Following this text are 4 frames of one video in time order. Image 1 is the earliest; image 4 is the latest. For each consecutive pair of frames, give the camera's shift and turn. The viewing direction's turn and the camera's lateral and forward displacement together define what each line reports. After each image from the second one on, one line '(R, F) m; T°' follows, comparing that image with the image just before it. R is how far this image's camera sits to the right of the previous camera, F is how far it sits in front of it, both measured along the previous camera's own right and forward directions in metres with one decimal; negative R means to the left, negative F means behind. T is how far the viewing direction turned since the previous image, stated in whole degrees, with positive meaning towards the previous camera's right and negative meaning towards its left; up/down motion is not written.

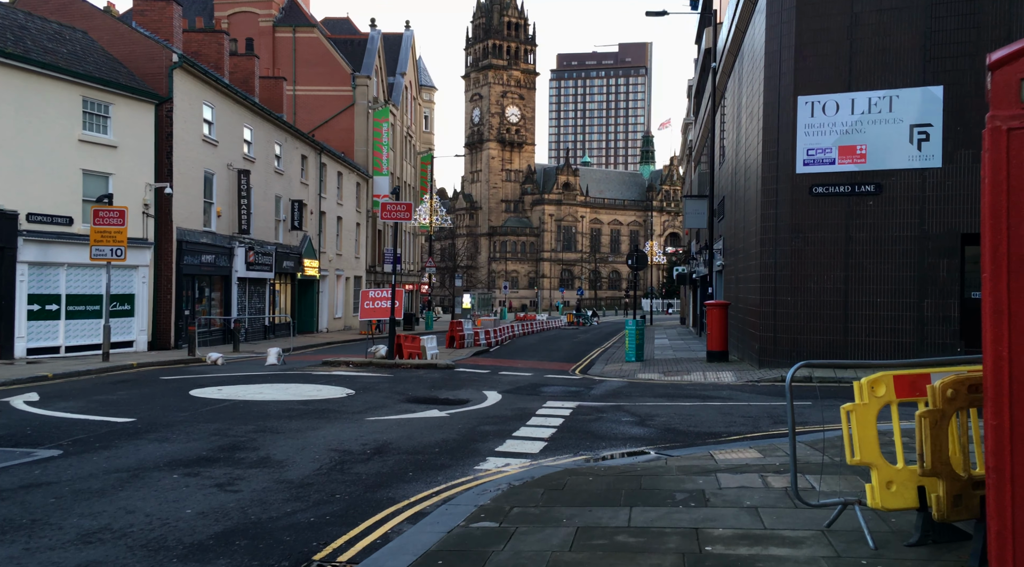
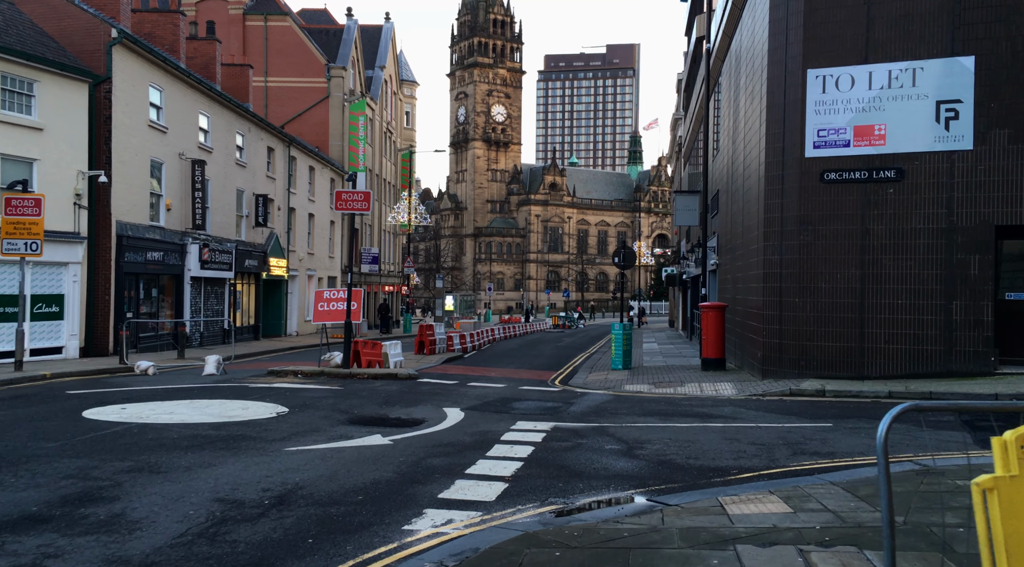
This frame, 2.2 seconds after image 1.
(+0.4, +2.4) m; +1°
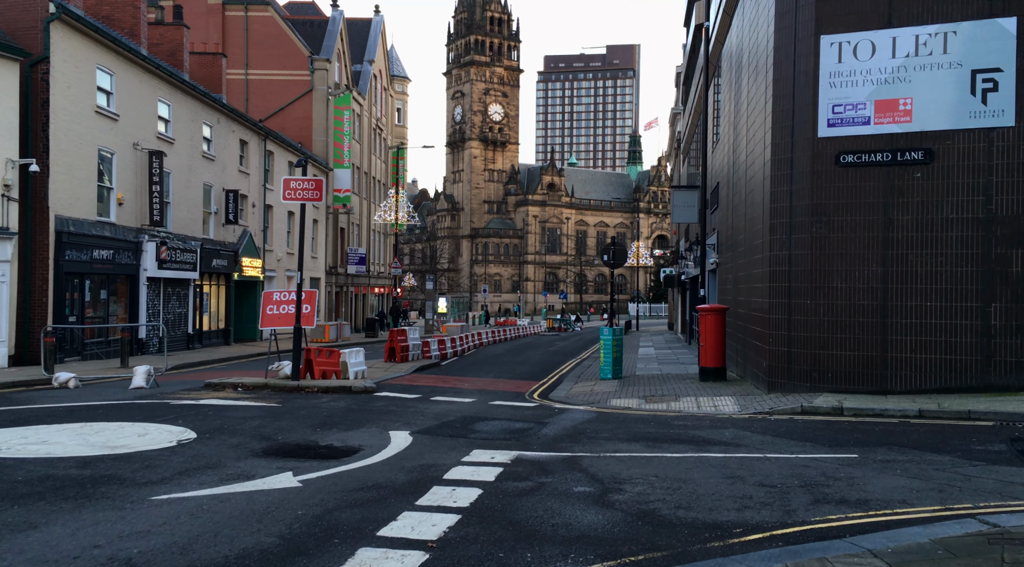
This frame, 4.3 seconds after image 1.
(+0.6, +2.2) m; 0°
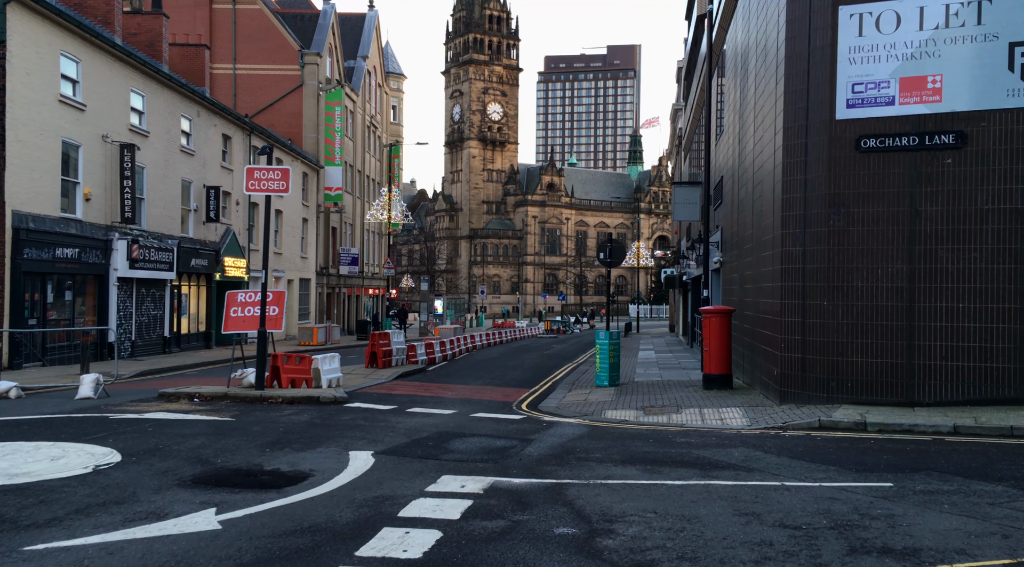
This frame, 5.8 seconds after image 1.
(+0.3, +1.5) m; 0°
